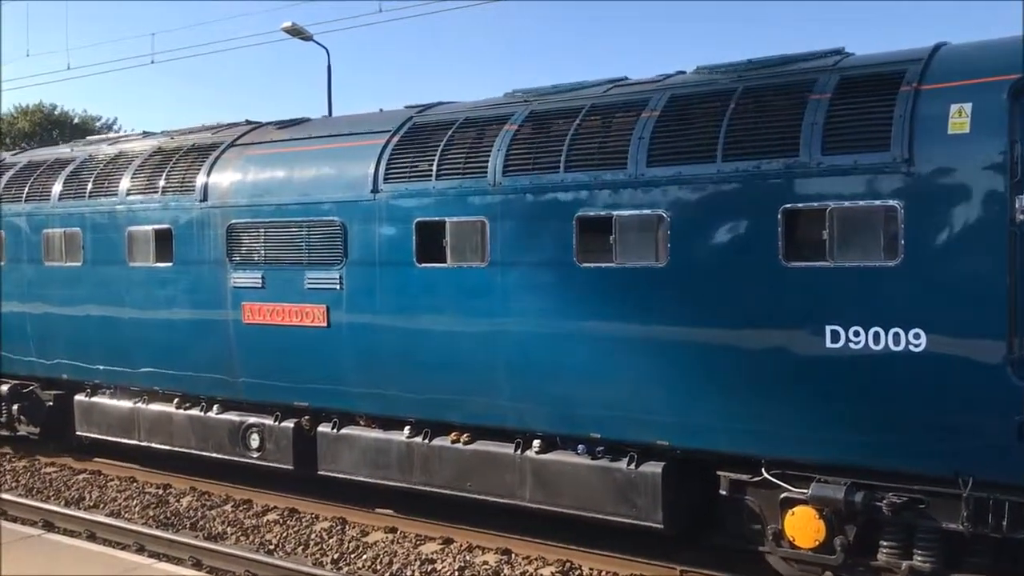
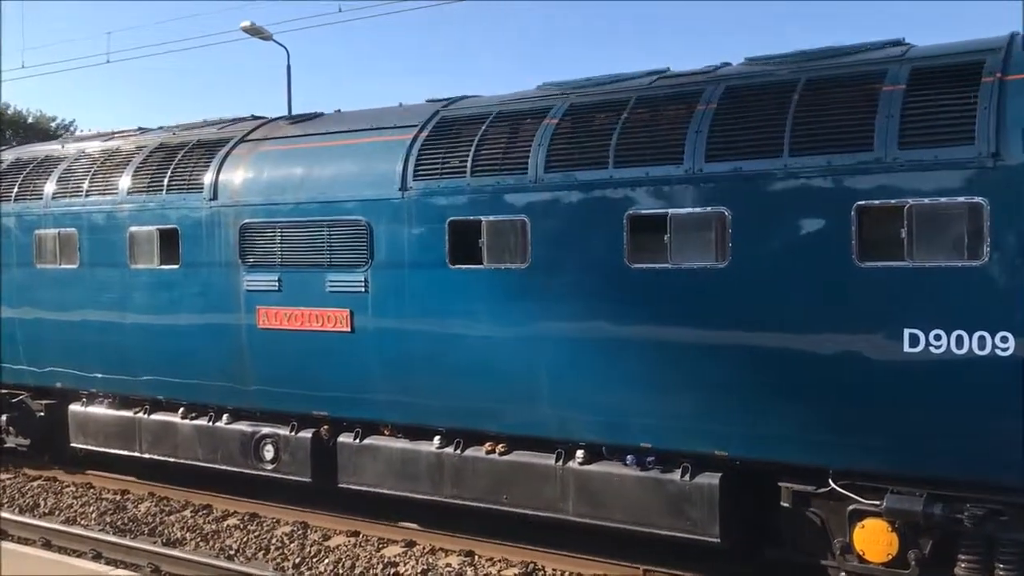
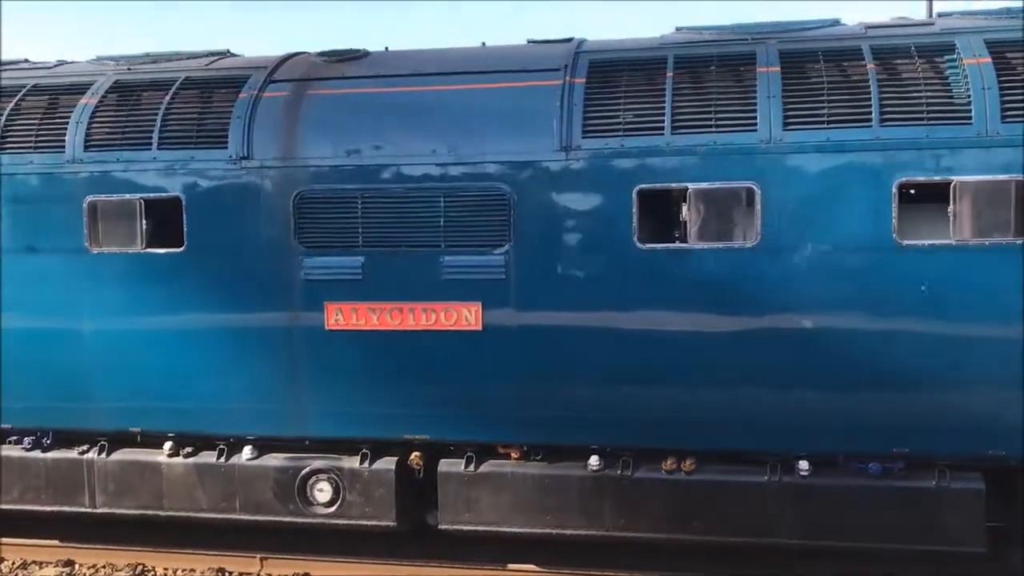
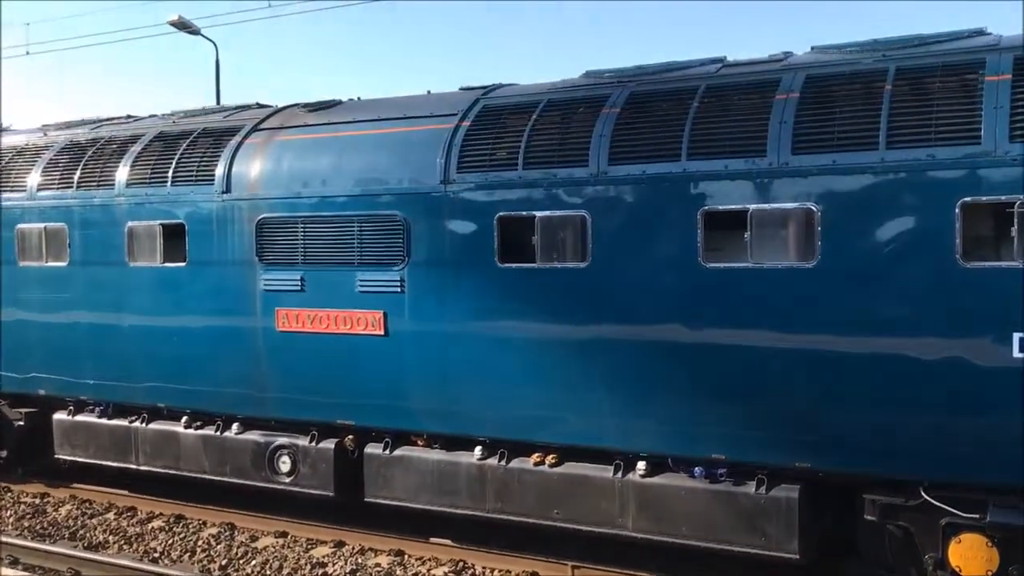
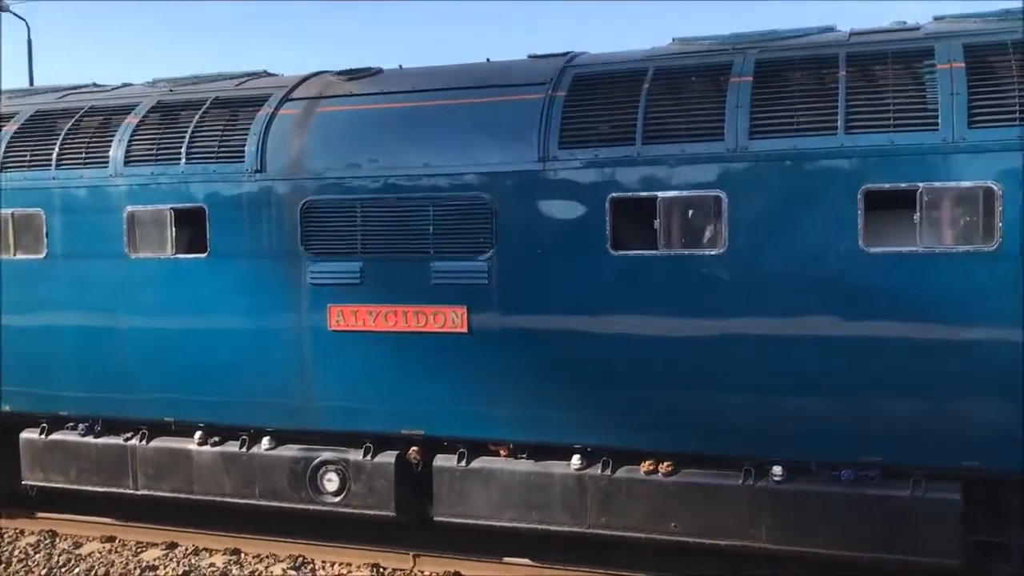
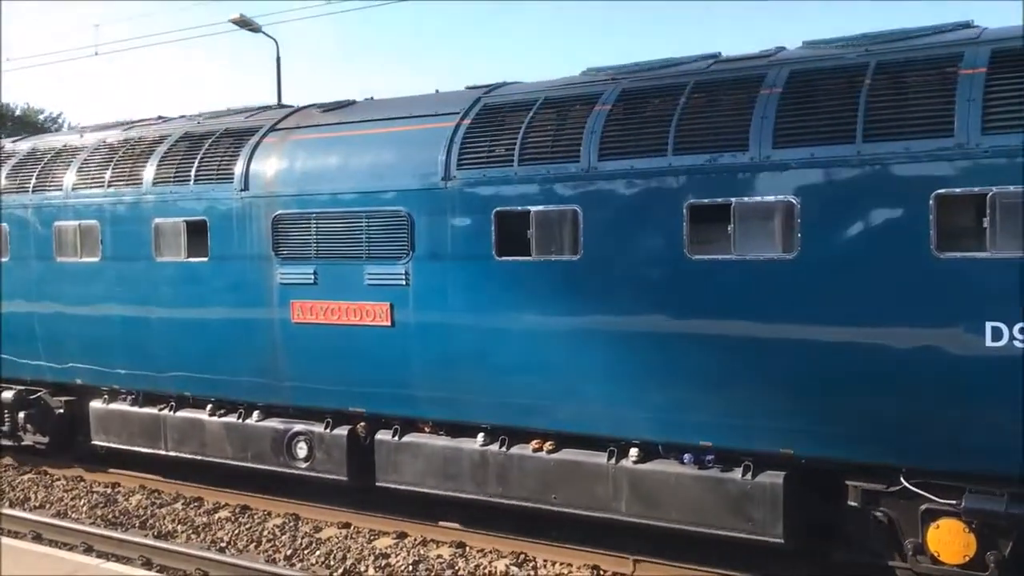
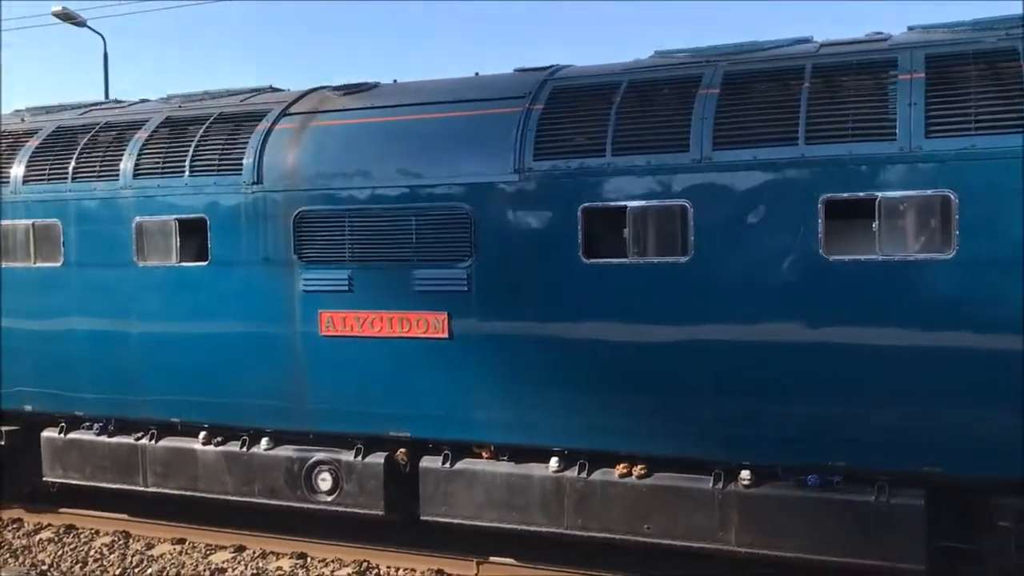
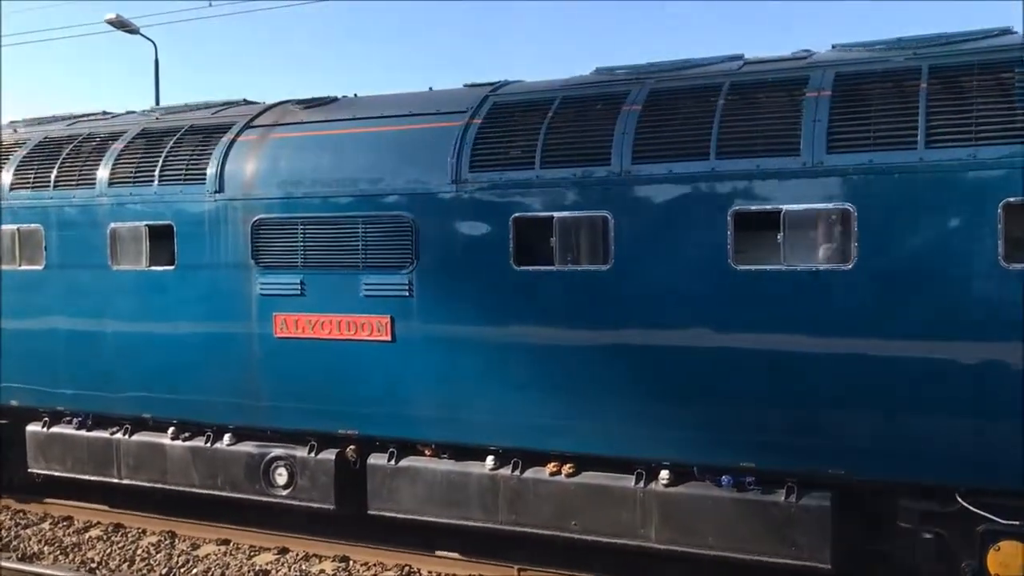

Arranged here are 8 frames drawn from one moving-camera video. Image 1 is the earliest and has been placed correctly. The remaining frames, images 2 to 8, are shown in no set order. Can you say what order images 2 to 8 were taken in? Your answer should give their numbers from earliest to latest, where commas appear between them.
2, 6, 4, 8, 7, 5, 3
